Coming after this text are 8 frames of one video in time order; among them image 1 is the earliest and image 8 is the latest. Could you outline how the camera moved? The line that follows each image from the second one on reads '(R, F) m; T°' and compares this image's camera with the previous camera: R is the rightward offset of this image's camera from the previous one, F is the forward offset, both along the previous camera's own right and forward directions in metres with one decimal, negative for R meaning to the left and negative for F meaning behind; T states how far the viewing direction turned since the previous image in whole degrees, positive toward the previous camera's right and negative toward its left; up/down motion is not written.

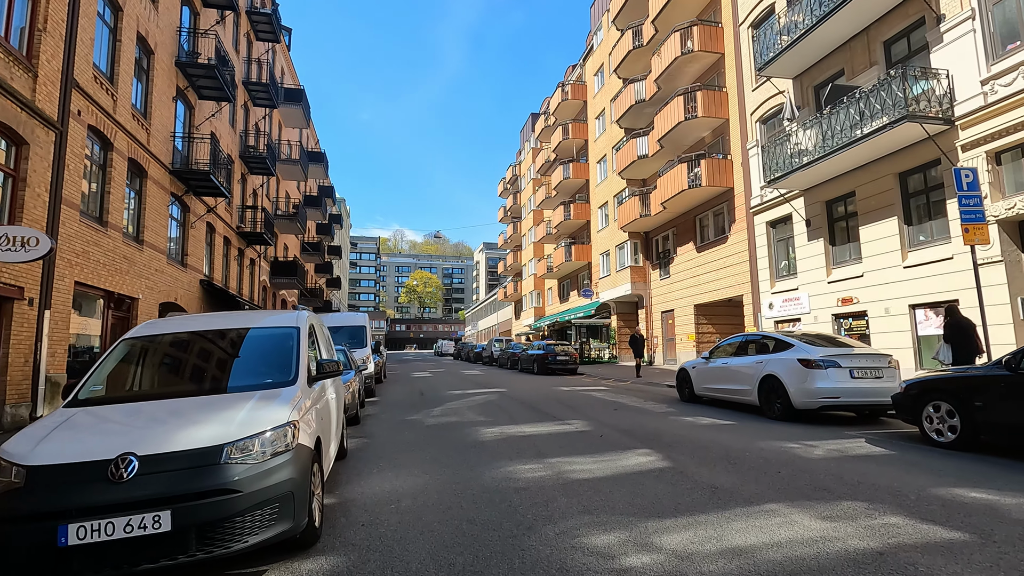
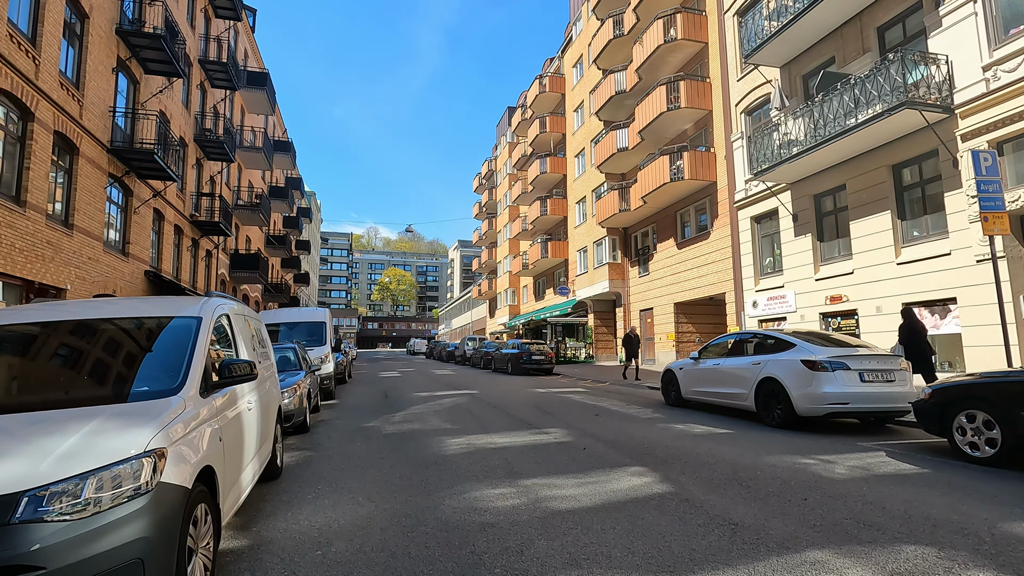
(+0.1, +1.0) m; +3°
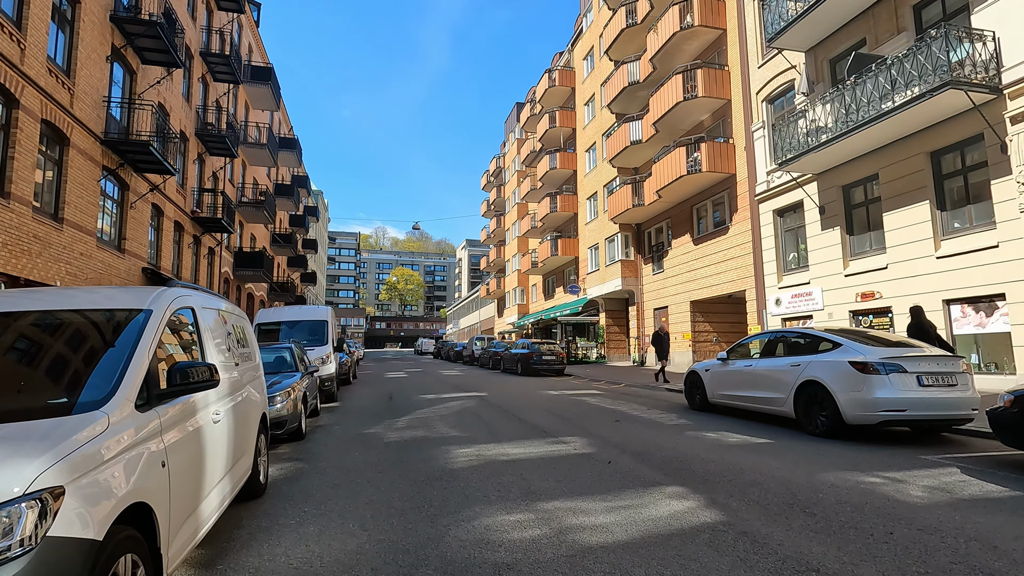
(-0.1, +0.7) m; -1°
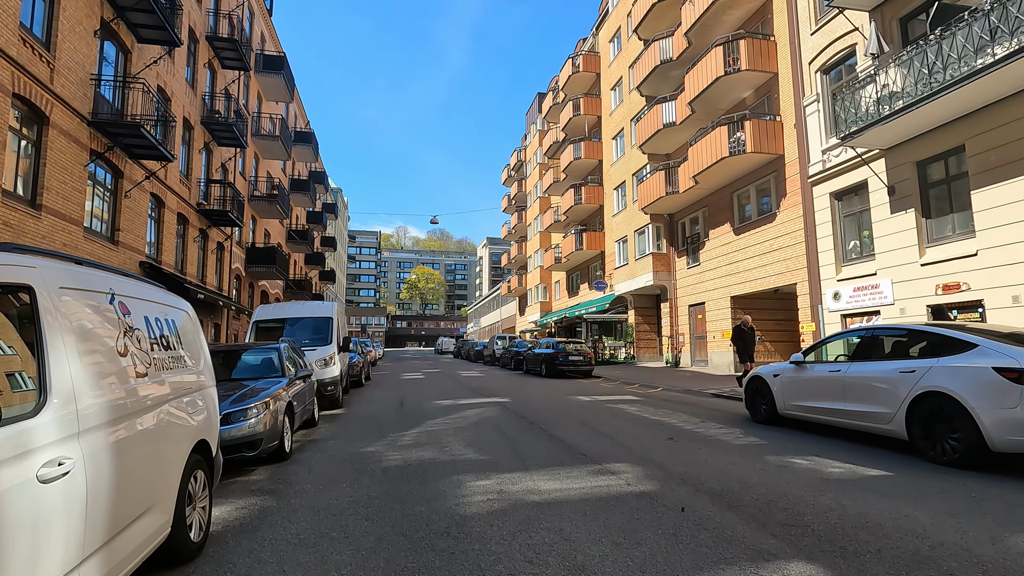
(-0.1, +1.4) m; -2°
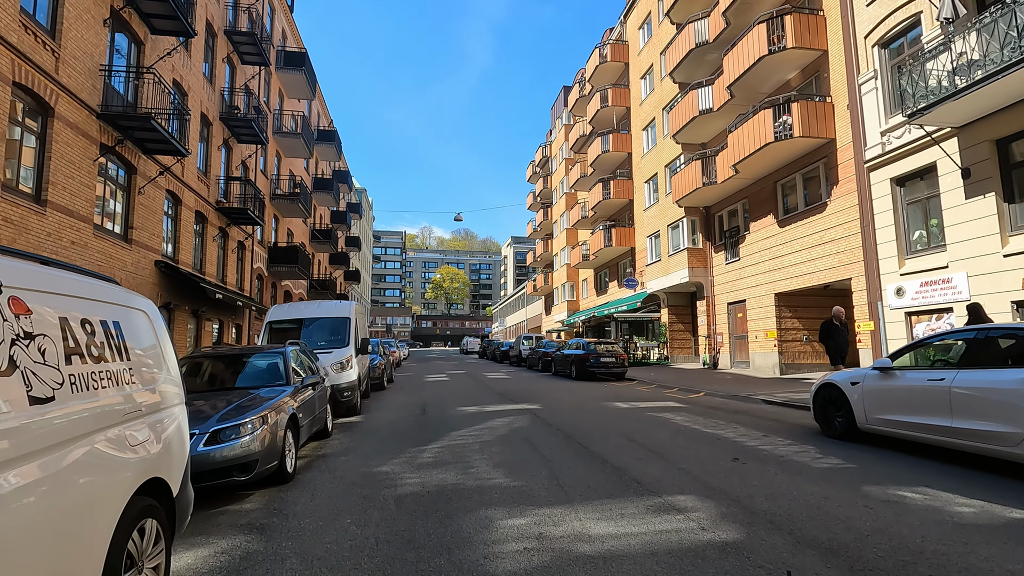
(-0.1, +0.9) m; -3°
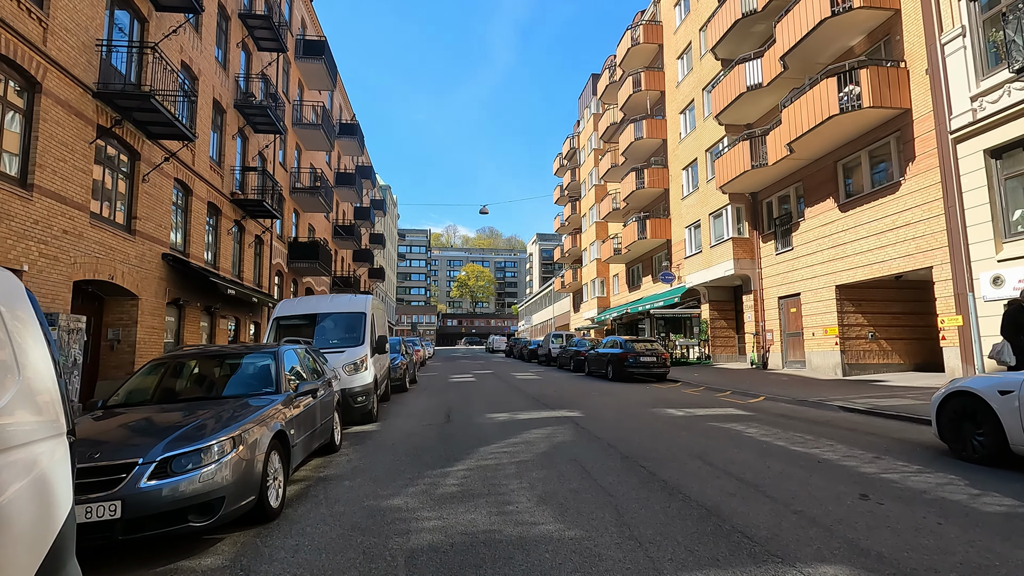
(-0.2, +1.3) m; -3°
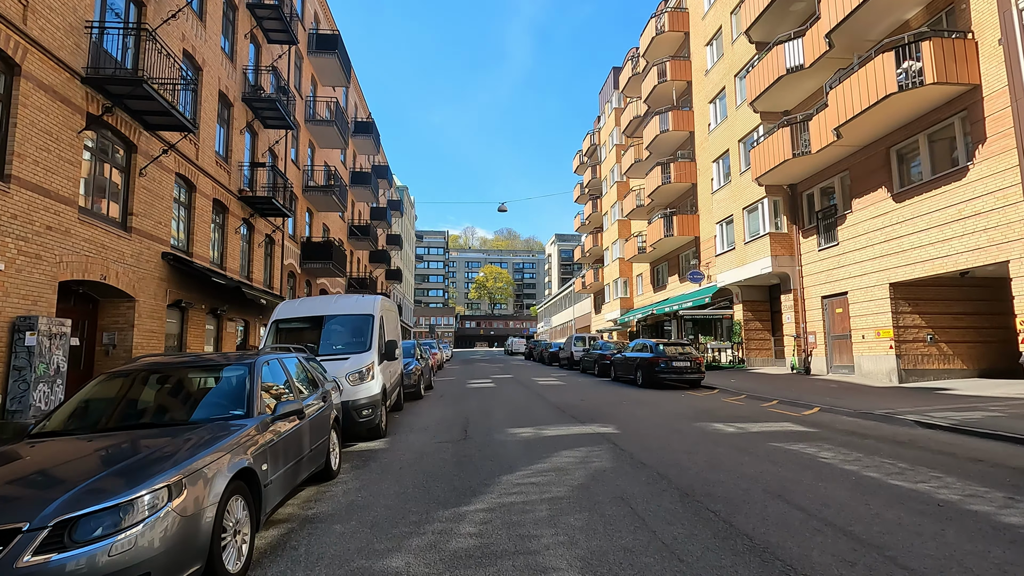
(-0.1, +1.1) m; -2°
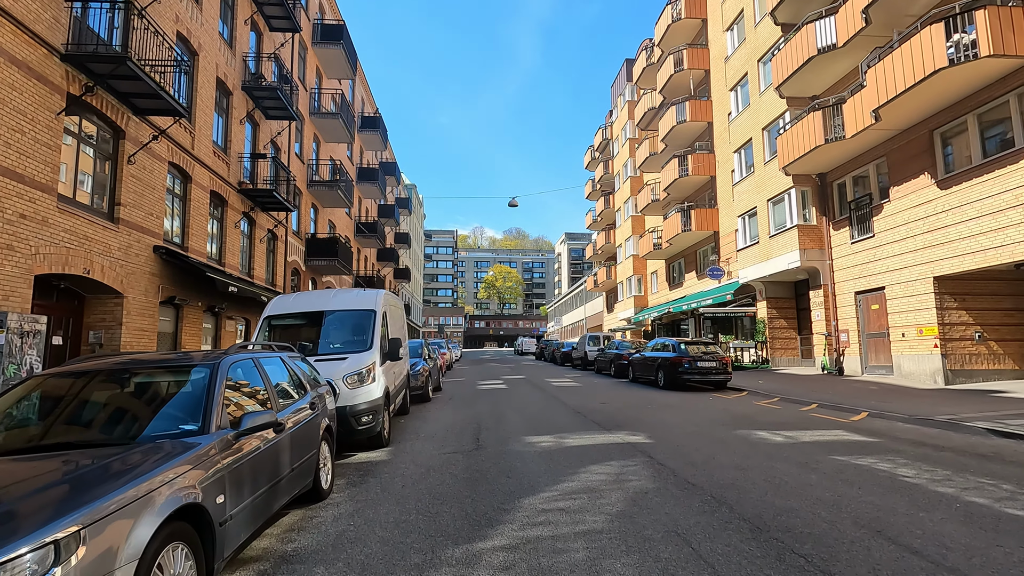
(-0.1, +0.9) m; -1°
